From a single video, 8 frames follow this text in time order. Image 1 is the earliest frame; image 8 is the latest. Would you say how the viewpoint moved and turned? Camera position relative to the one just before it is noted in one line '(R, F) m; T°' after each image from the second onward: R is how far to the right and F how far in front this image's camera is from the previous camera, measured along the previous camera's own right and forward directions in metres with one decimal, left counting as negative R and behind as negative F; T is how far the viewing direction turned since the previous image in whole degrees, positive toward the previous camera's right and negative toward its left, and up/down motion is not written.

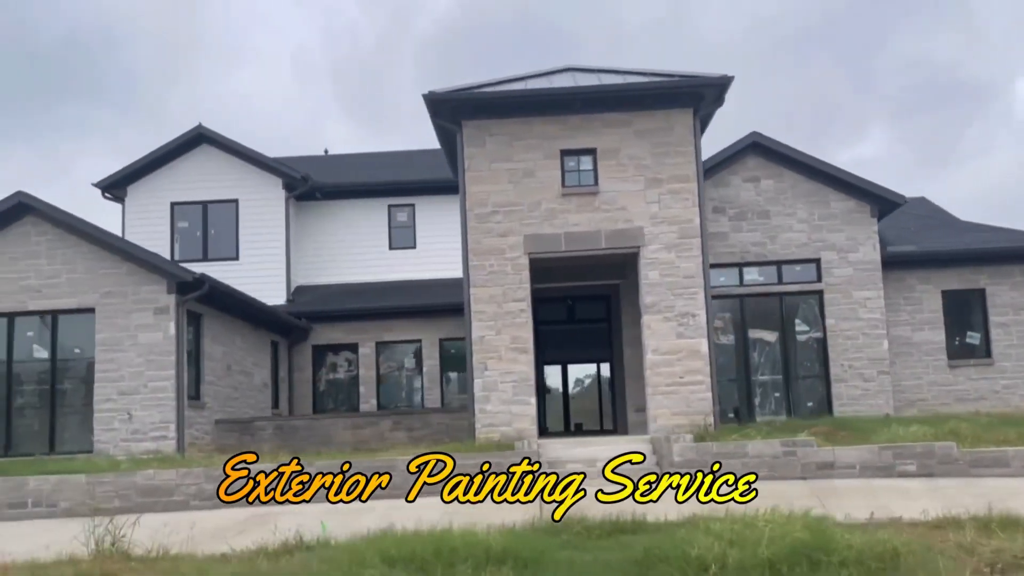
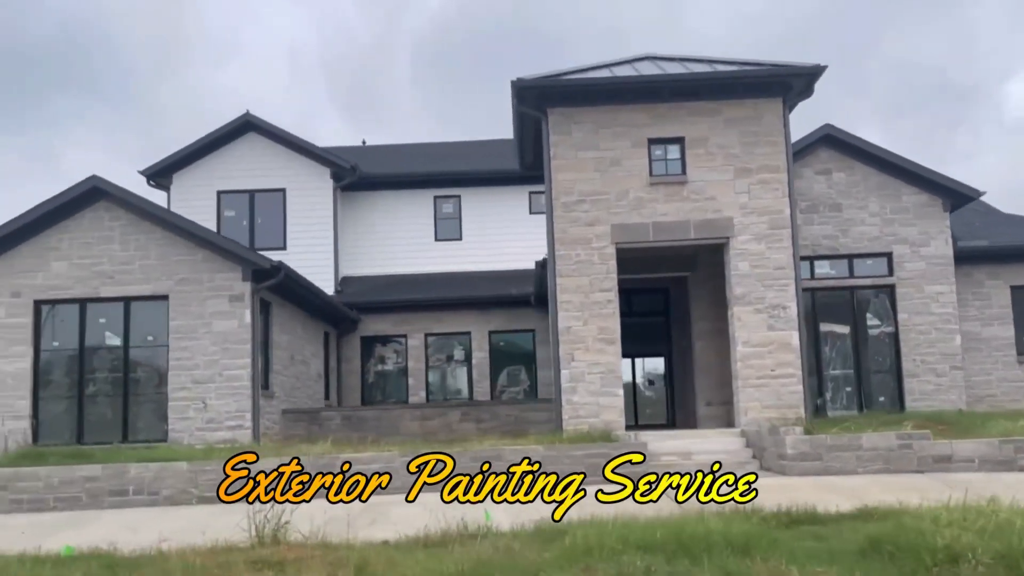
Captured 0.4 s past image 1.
(-1.7, +0.2) m; 0°
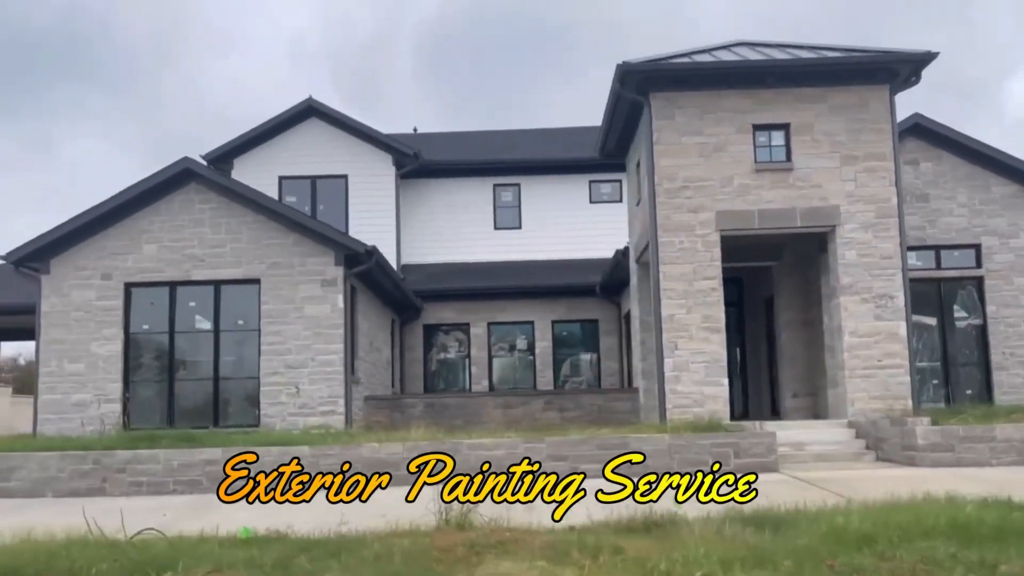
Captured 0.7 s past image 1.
(-1.8, +0.2) m; 0°
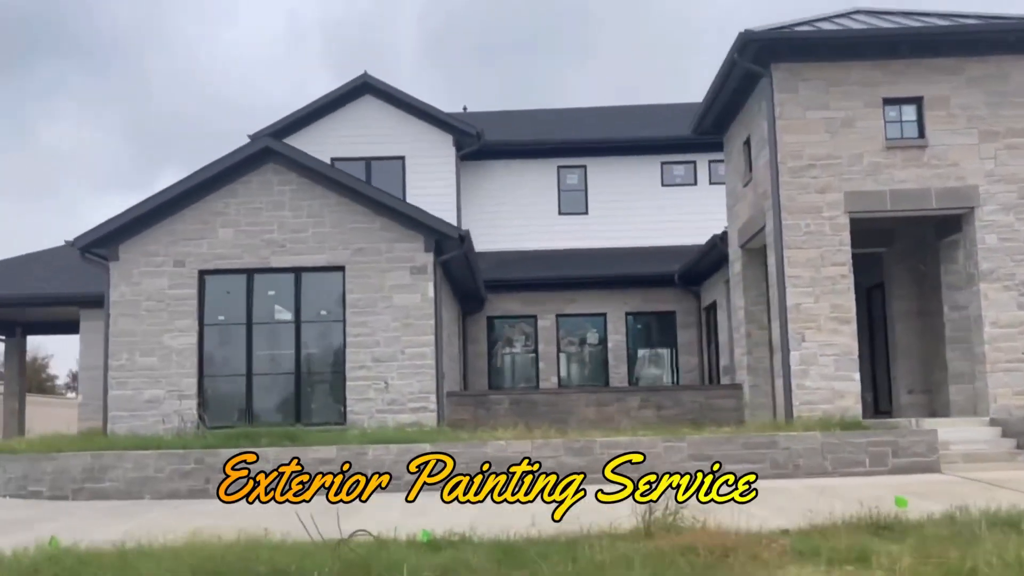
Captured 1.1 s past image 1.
(-1.8, +1.1) m; 0°
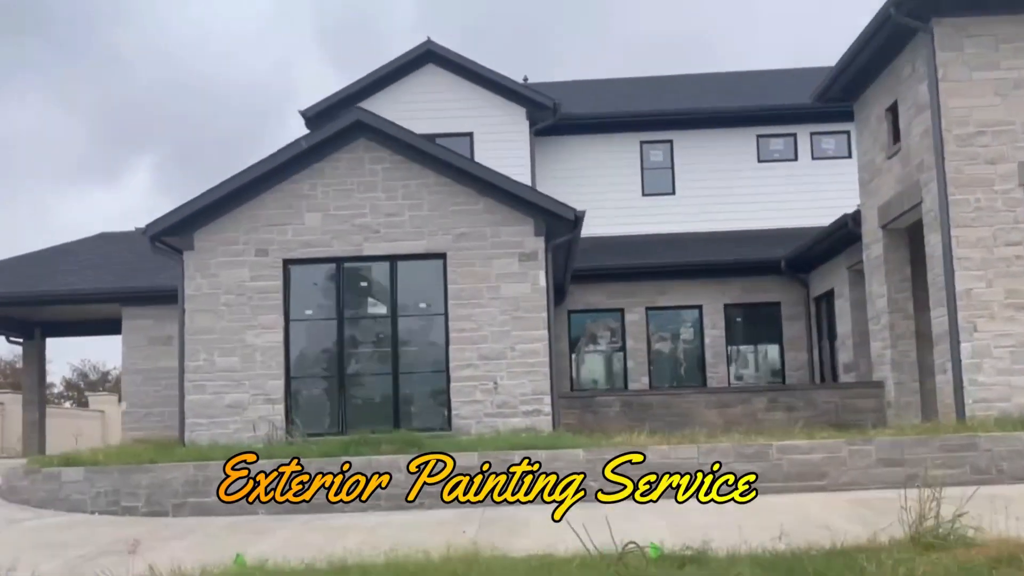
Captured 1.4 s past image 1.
(-1.9, +1.5) m; 0°
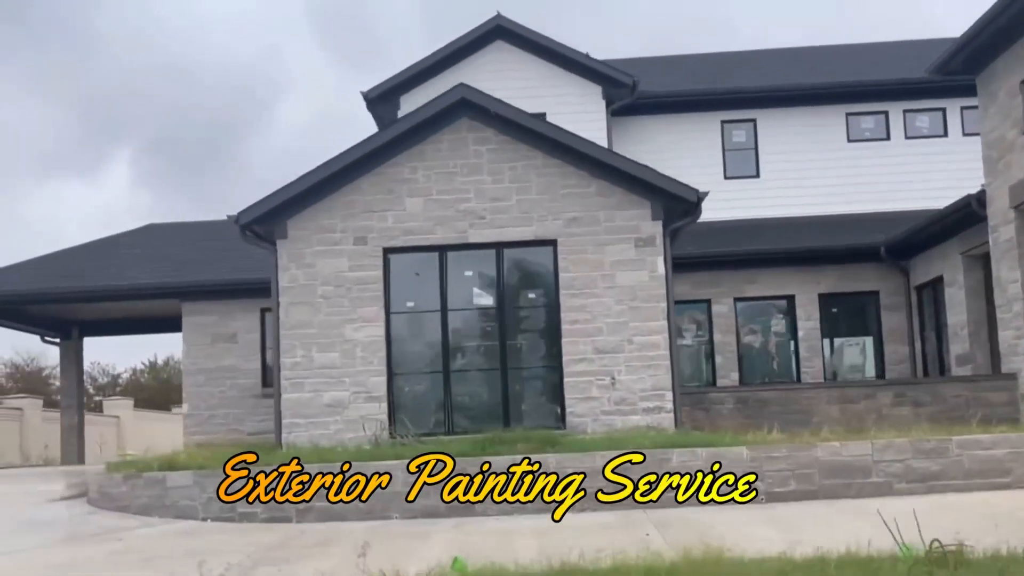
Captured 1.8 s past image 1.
(-1.7, +0.8) m; 0°
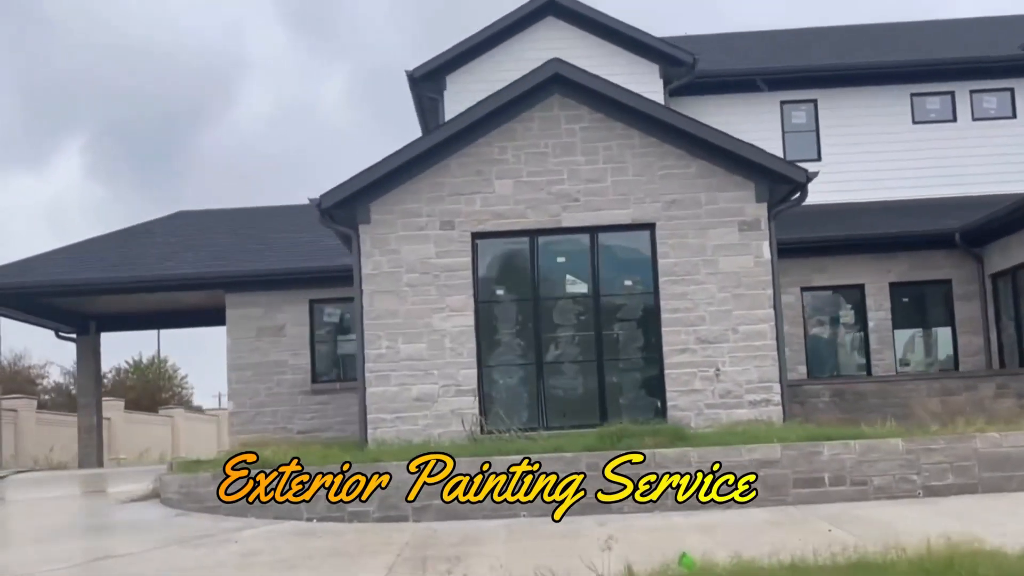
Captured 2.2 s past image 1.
(-1.5, +0.7) m; +1°
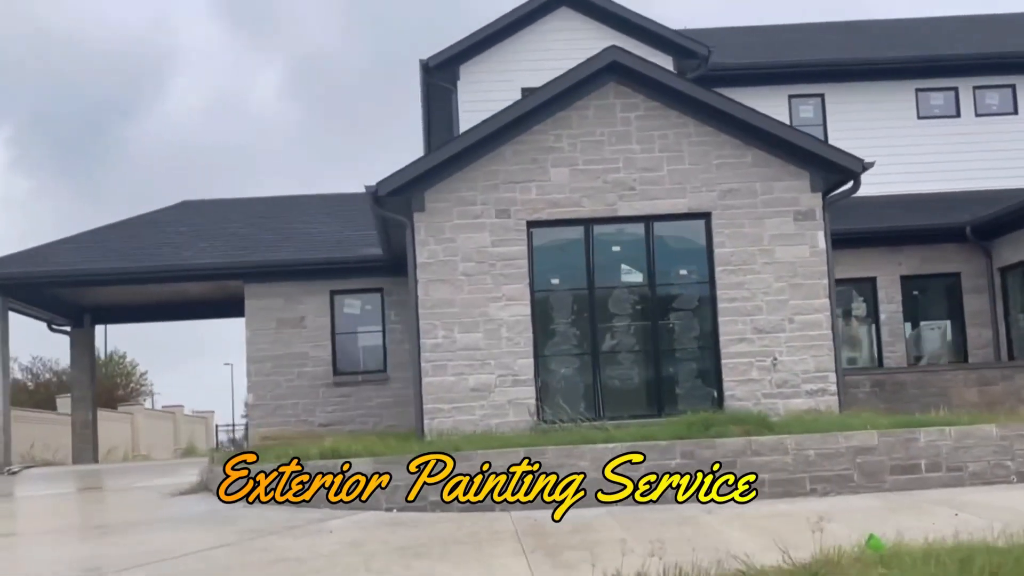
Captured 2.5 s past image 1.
(-1.3, +0.1) m; +2°
